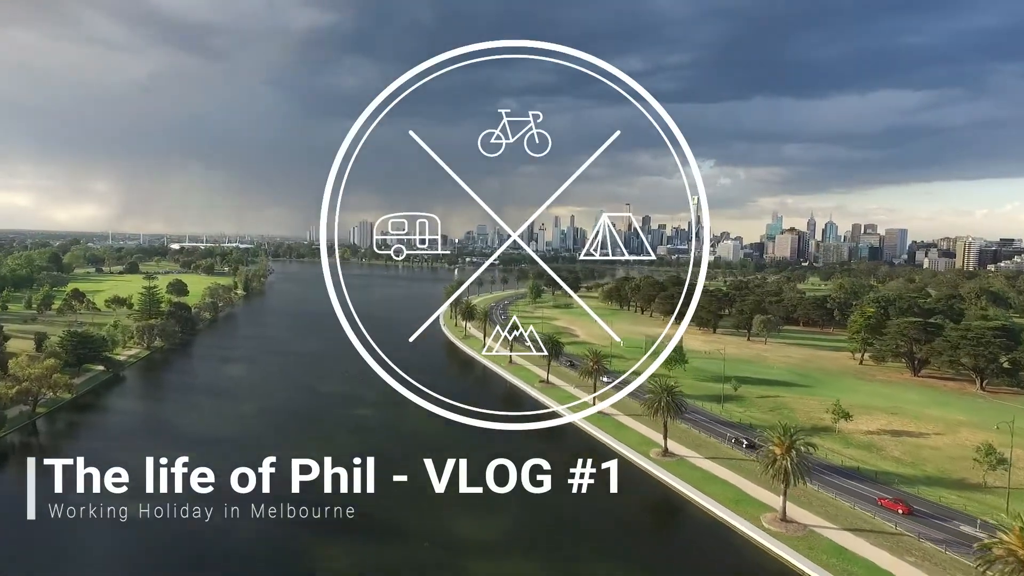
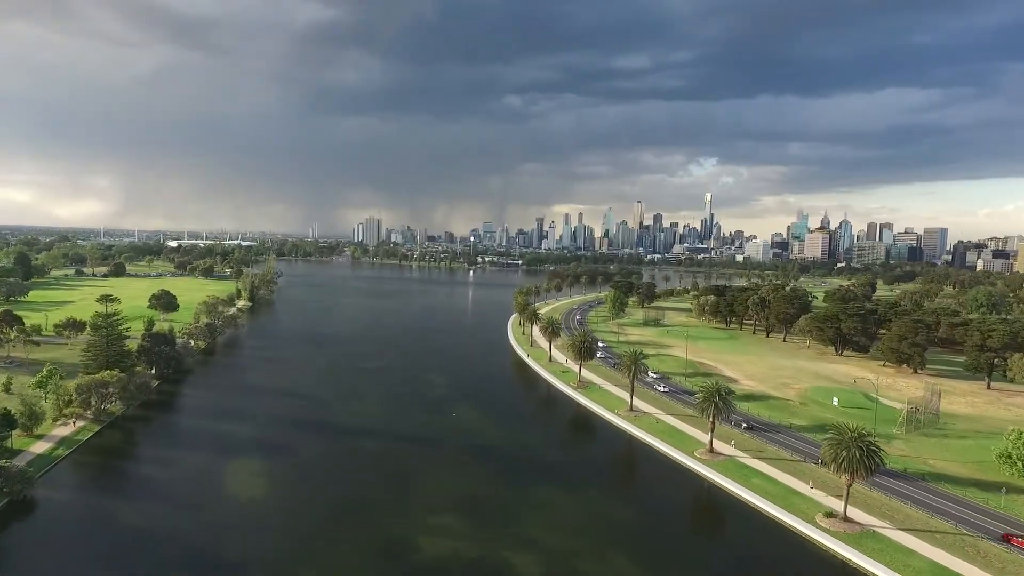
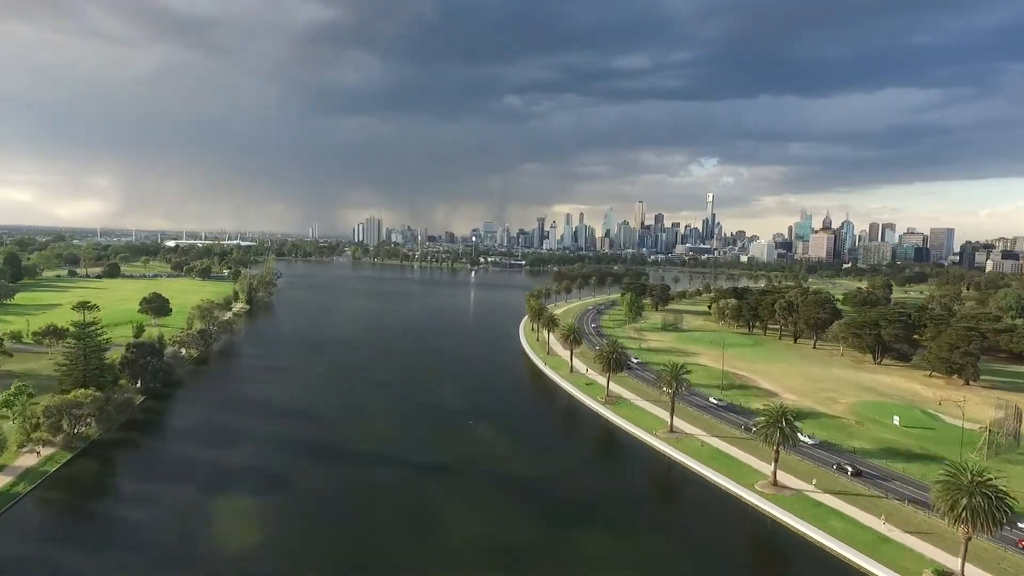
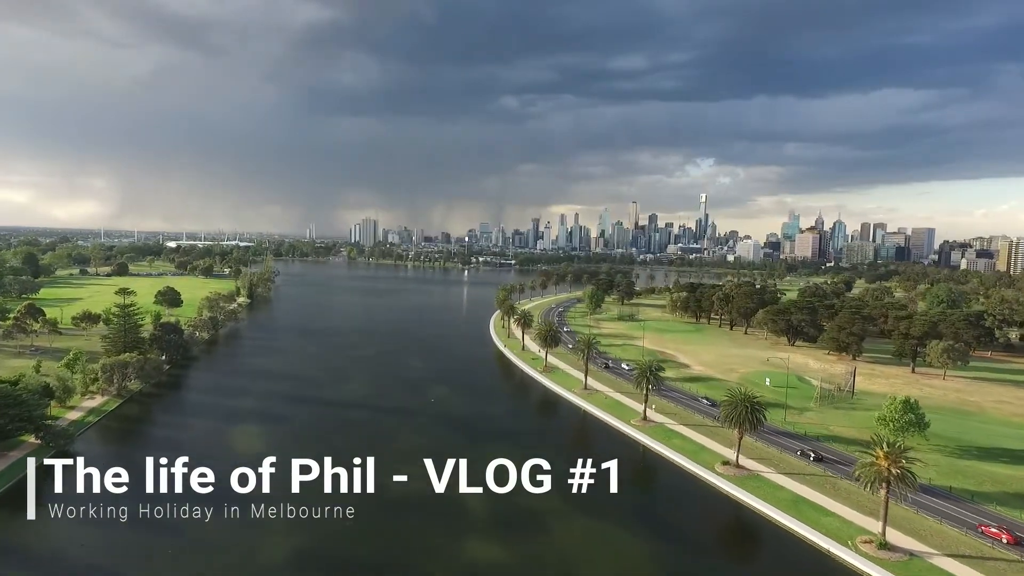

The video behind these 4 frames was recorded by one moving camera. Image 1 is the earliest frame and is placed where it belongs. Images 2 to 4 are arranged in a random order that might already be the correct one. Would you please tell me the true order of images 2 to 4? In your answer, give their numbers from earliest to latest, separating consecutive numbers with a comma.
4, 2, 3
